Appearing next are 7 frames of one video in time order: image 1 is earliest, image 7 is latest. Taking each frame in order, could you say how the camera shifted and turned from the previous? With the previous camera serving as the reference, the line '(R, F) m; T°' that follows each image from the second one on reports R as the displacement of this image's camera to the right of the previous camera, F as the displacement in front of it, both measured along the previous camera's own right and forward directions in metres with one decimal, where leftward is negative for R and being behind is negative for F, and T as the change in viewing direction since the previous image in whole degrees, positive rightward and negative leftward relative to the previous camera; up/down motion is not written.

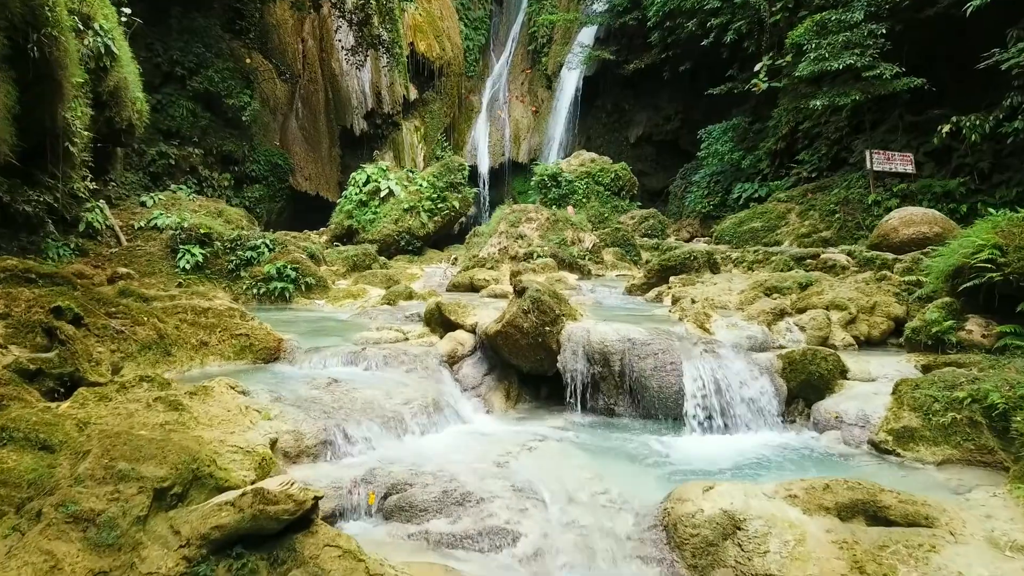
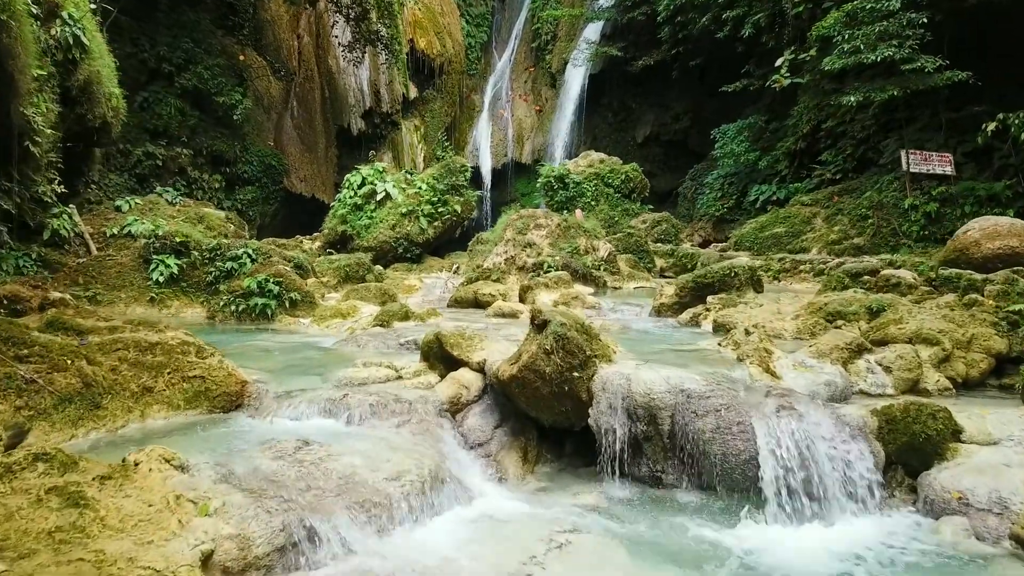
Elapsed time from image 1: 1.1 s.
(-0.1, +0.8) m; 0°
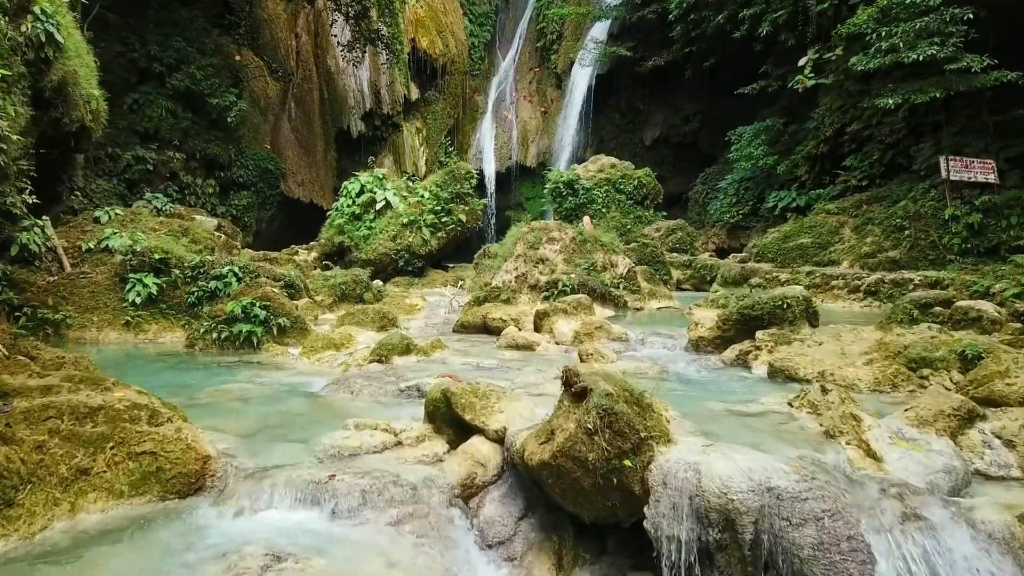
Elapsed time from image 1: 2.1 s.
(-0.1, +0.7) m; 0°
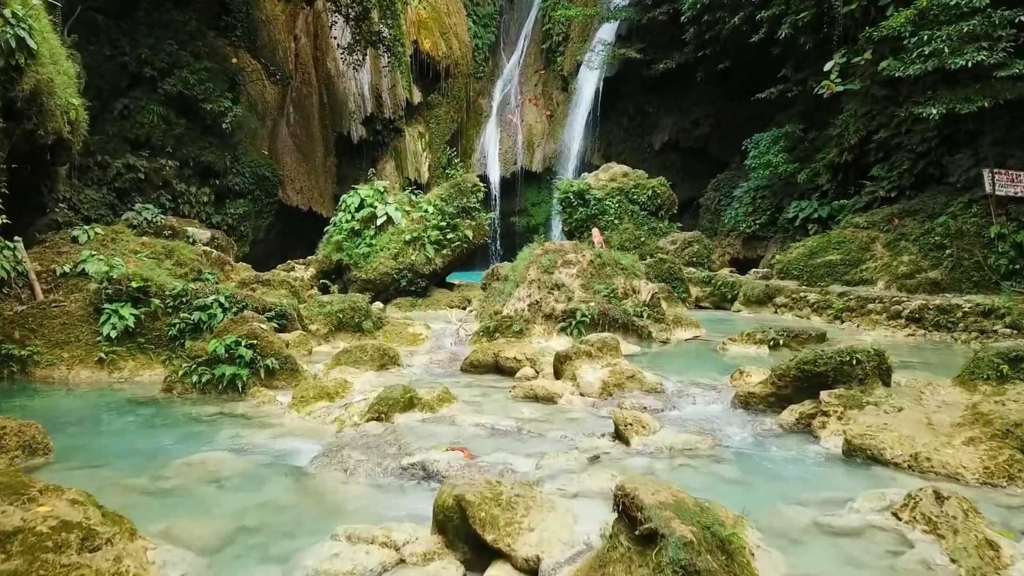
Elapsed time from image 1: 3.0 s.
(-0.1, +0.7) m; 0°
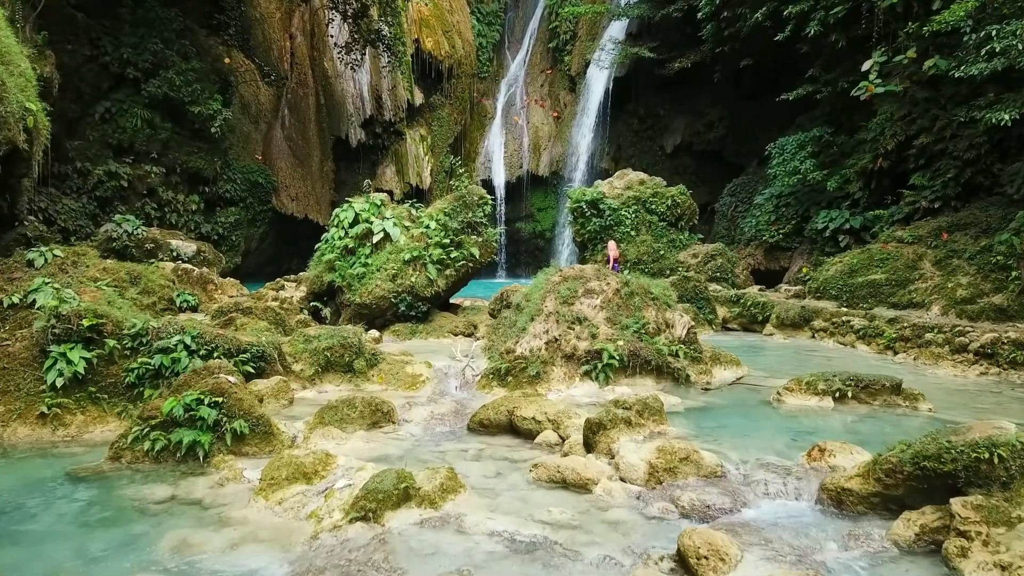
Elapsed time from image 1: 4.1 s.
(-0.1, +1.0) m; 0°
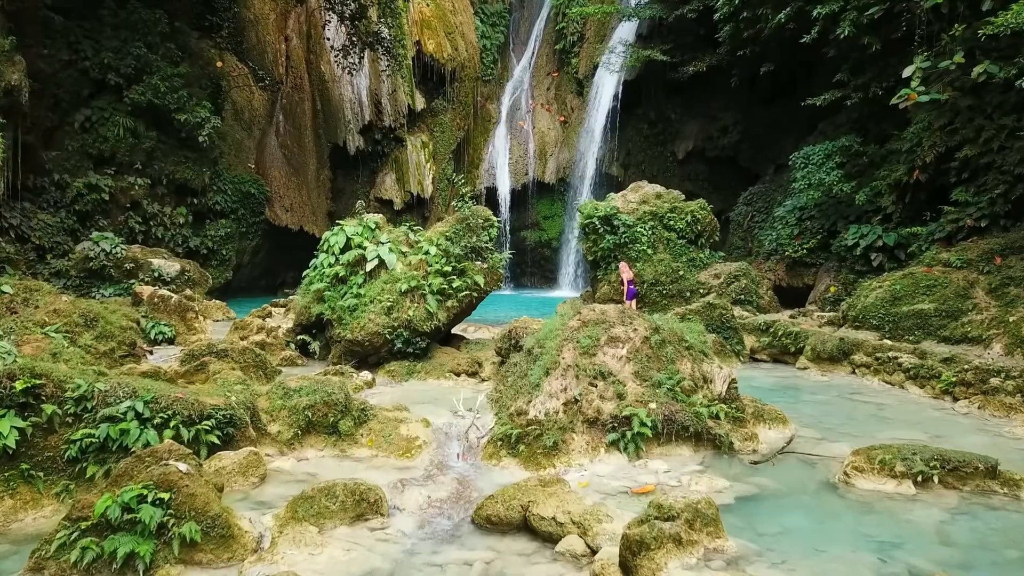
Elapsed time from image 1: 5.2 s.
(-0.1, +0.9) m; 0°
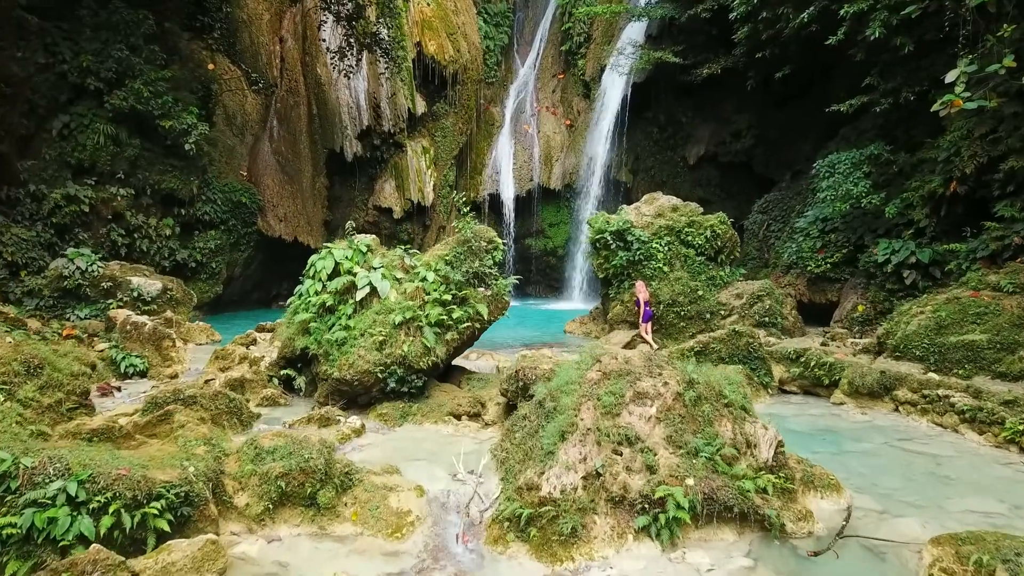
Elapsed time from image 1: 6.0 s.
(0.0, +0.8) m; 0°
